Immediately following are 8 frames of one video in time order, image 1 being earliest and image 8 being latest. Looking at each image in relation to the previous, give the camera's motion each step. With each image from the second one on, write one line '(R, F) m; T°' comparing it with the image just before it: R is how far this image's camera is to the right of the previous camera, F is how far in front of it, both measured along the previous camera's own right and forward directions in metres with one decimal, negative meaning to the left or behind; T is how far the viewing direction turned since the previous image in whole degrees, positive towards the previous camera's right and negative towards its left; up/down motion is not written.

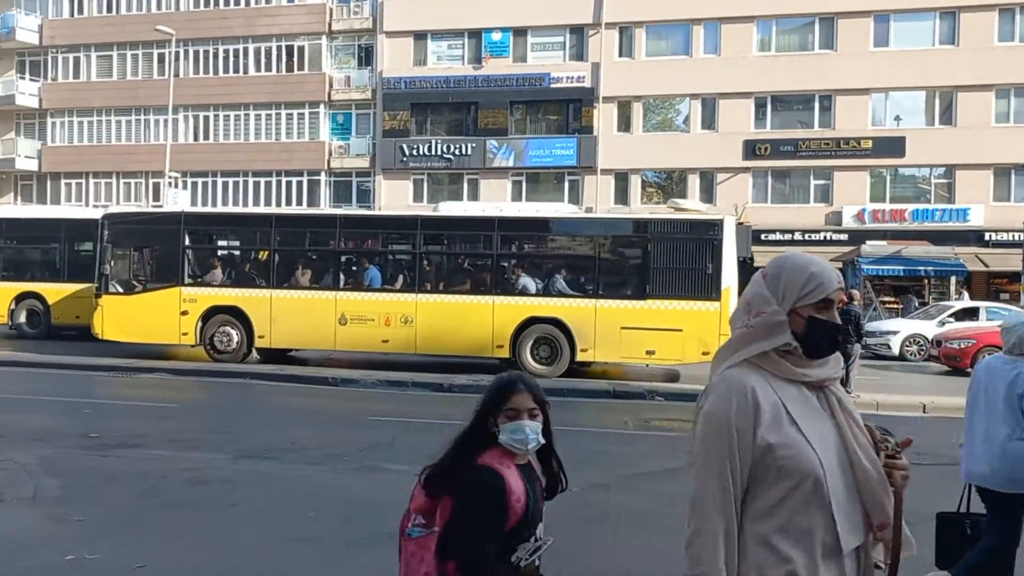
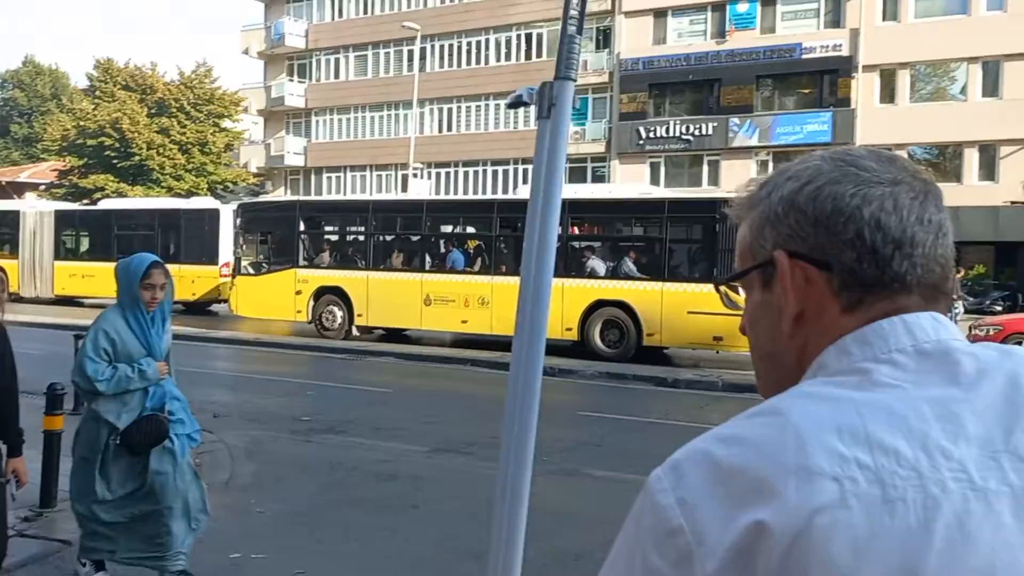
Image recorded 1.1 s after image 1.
(+0.6, +1.1) m; -16°
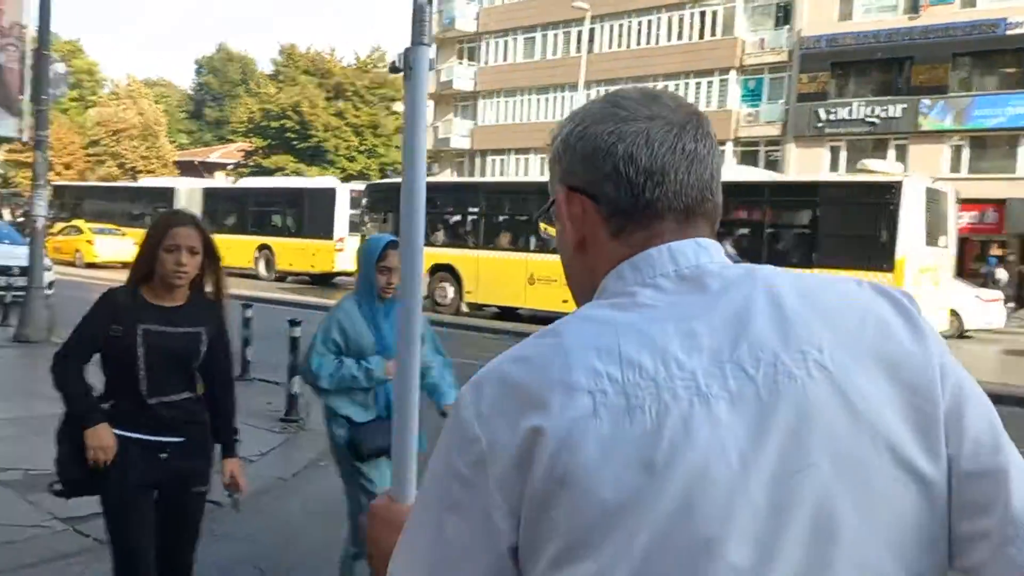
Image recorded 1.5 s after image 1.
(+0.2, +0.4) m; -11°
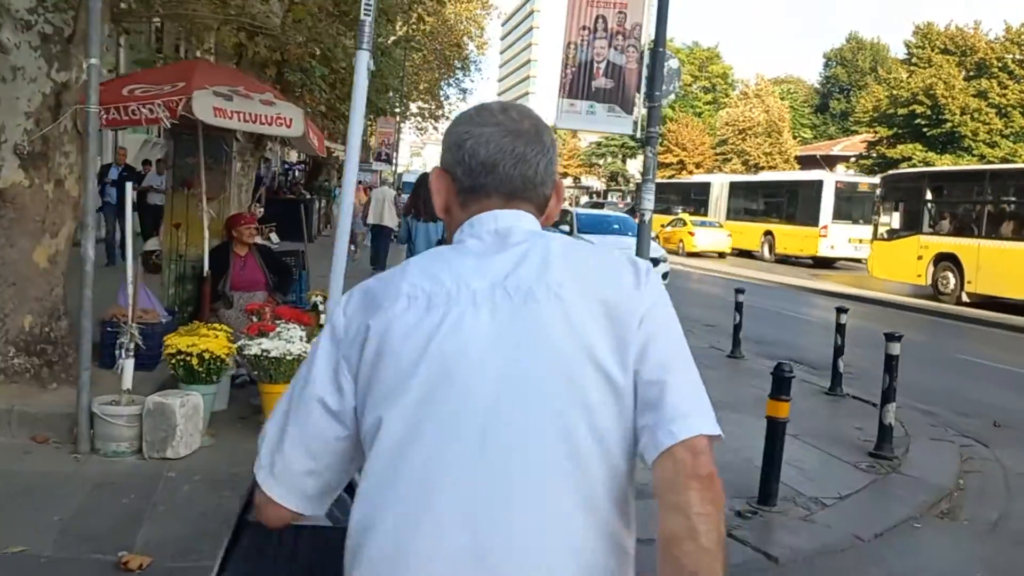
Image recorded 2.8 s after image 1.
(-0.1, +1.0) m; -39°
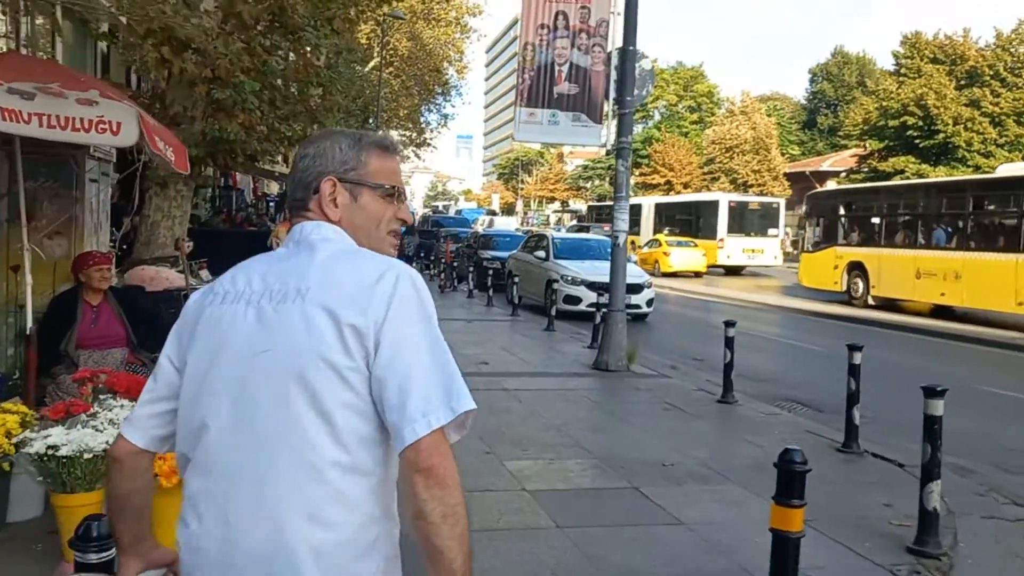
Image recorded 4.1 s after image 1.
(+0.4, +1.5) m; +1°
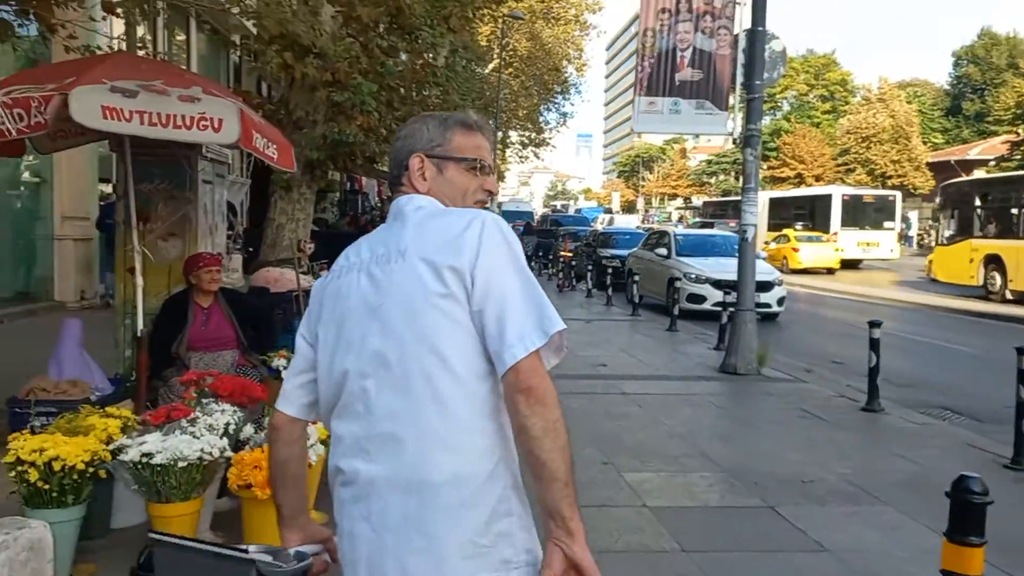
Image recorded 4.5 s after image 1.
(0.0, +0.4) m; -8°
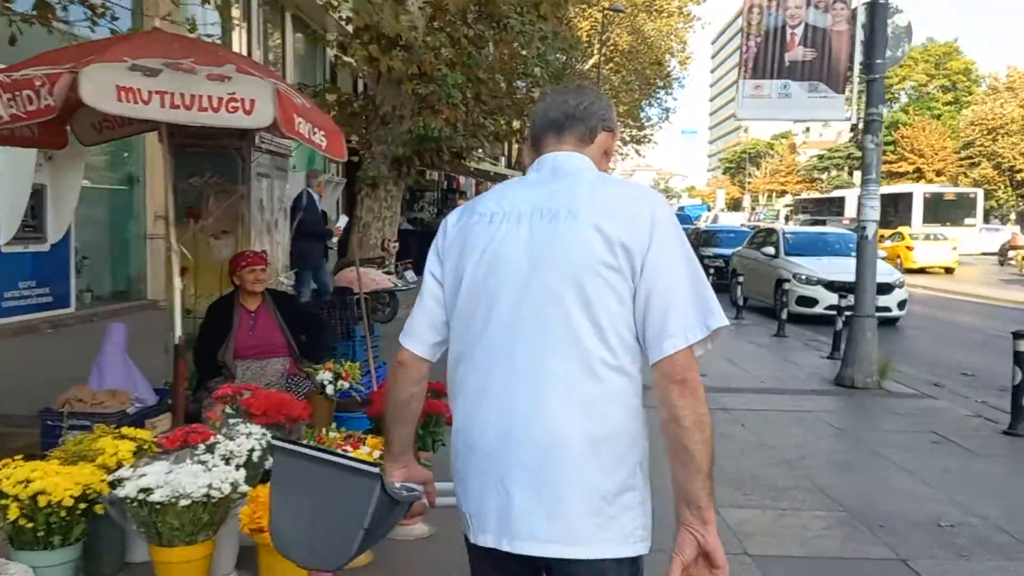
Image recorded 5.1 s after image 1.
(+0.1, +0.7) m; -7°
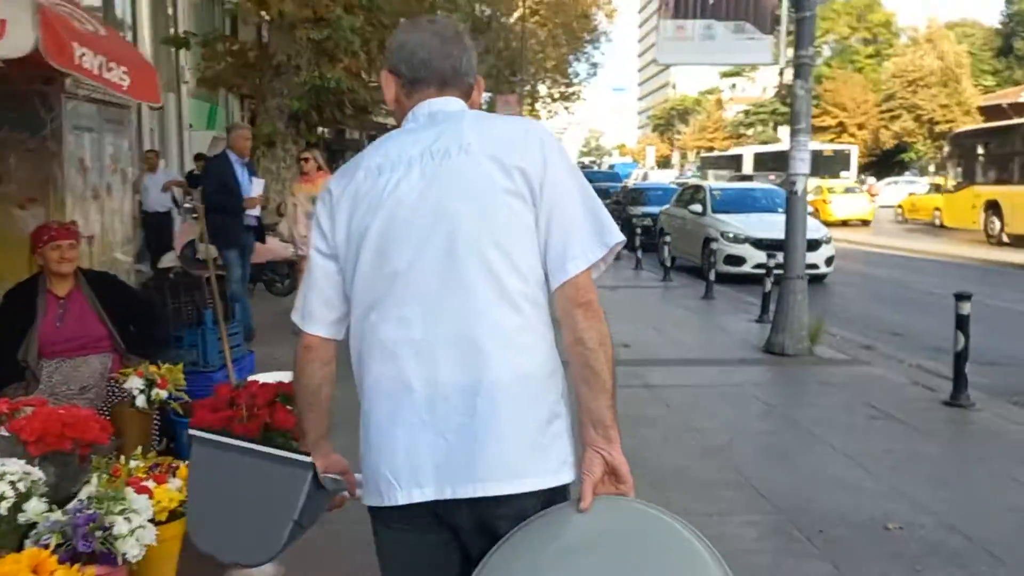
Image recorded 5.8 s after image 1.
(+0.3, +0.8) m; +4°
